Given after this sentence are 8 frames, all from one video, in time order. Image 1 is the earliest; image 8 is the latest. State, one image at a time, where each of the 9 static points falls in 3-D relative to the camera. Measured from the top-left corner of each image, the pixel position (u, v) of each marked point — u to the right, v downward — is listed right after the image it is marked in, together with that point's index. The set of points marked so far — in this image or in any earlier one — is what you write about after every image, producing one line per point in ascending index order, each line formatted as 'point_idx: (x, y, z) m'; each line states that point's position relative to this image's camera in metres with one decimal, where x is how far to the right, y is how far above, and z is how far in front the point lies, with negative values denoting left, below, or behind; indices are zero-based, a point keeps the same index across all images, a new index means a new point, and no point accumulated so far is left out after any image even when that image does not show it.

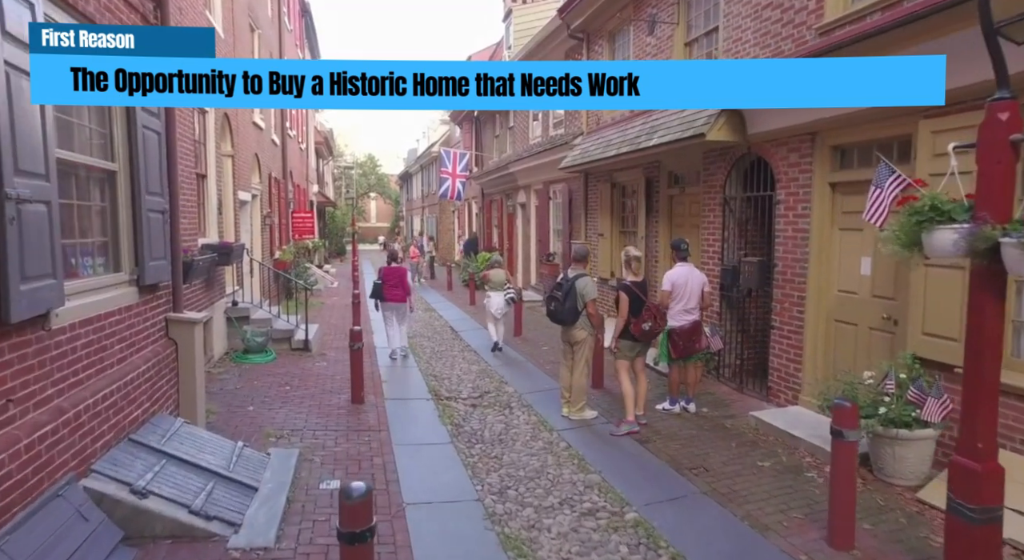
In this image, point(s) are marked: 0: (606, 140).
0: (+1.6, +2.3, +10.4) m
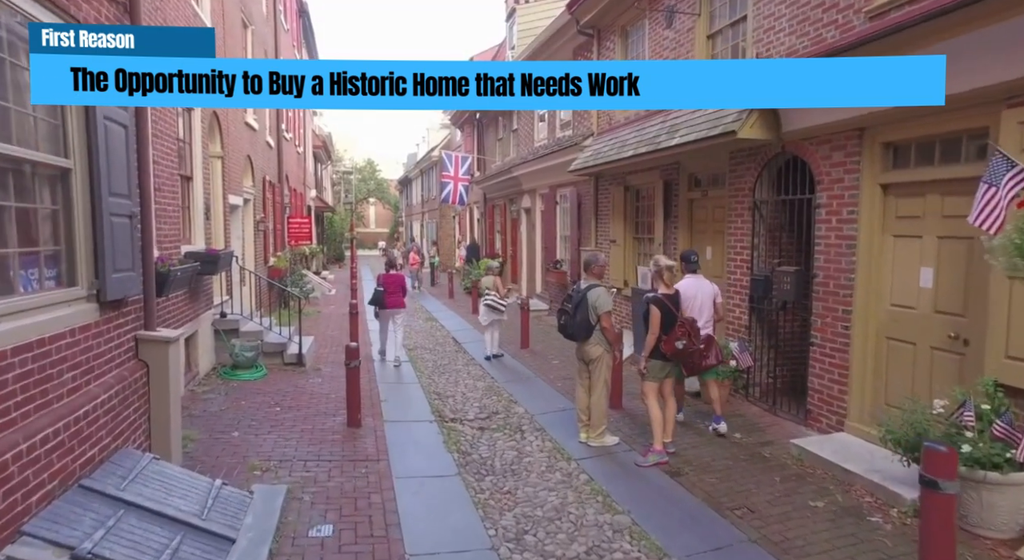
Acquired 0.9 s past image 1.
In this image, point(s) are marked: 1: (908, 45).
0: (+1.7, +2.1, +9.8) m
1: (+2.9, +1.7, +4.7) m
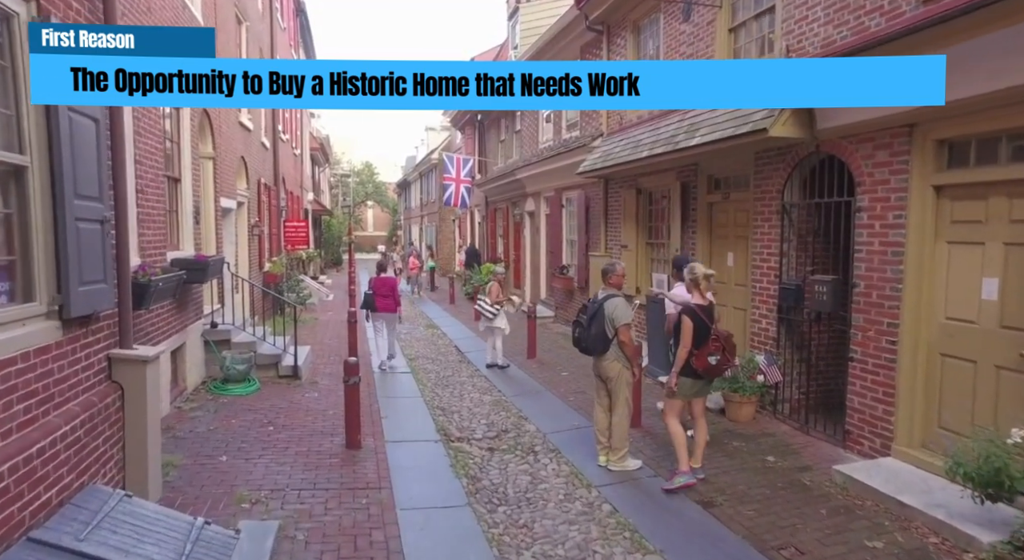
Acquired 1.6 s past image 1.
0: (+1.8, +2.0, +9.3) m
1: (+3.0, +1.7, +4.2) m
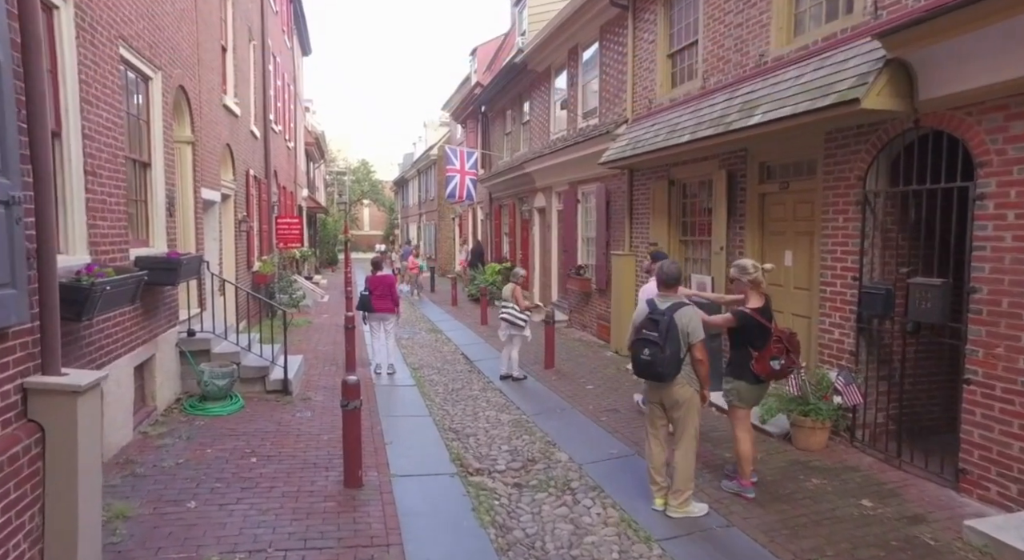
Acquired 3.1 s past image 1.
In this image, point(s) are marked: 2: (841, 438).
0: (+2.0, +2.0, +8.3) m
1: (+3.3, +1.6, +3.2) m
2: (+2.9, -1.4, +5.6) m
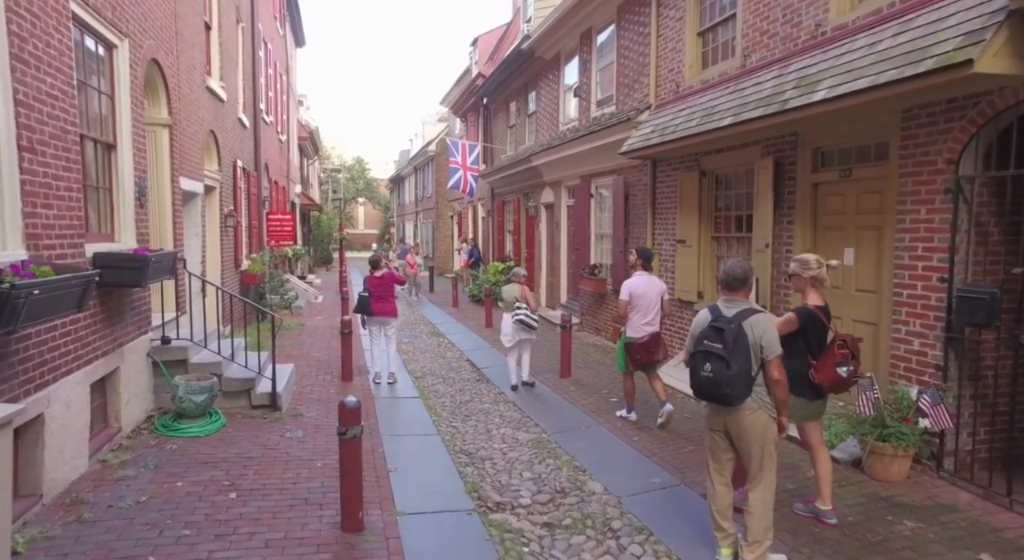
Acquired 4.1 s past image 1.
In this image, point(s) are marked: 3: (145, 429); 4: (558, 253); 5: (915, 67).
0: (+2.2, +2.0, +7.4) m
1: (+3.5, +1.6, +2.4) m
2: (+3.1, -1.4, +4.8) m
3: (-3.2, -1.3, +5.7) m
4: (+1.0, +0.6, +13.7) m
5: (+2.7, +1.4, +4.2) m
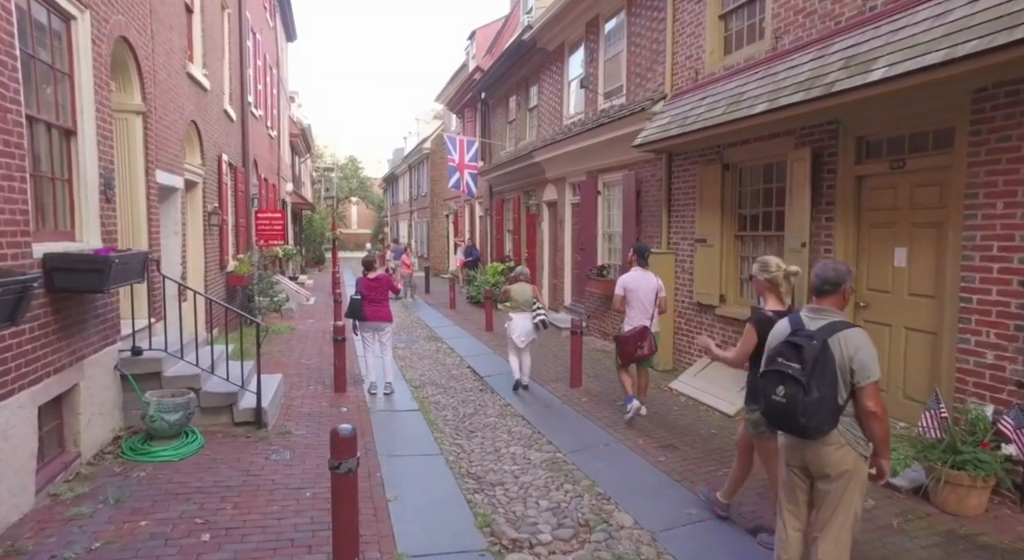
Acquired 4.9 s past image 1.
0: (+2.3, +2.0, +6.8) m
1: (+3.7, +1.6, +1.8) m
2: (+3.2, -1.4, +4.2) m
3: (-3.1, -1.3, +5.0) m
4: (+1.0, +0.6, +13.1) m
5: (+2.8, +1.4, +3.6) m
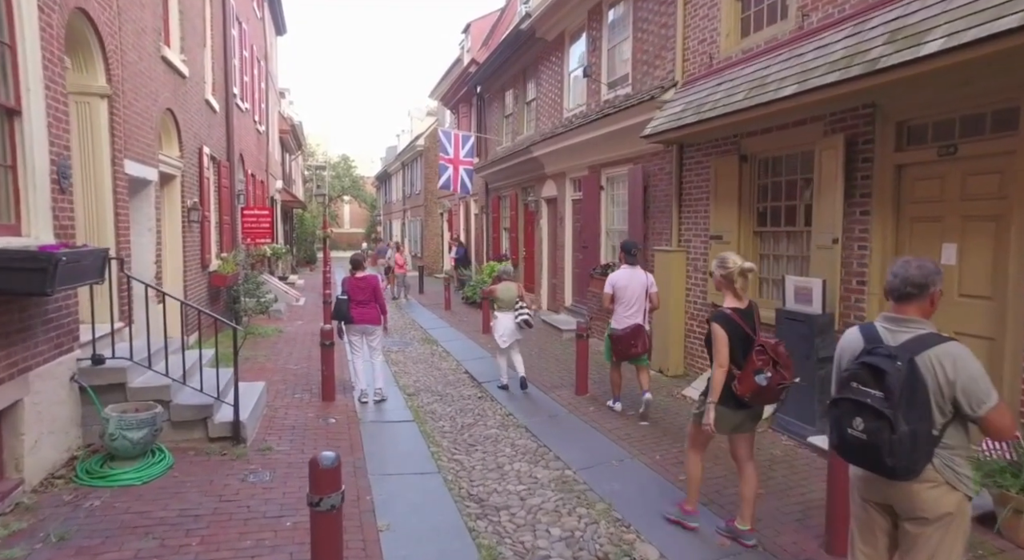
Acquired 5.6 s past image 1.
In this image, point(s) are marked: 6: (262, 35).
0: (+2.3, +2.0, +6.3) m
1: (+3.8, +1.6, +1.3) m
2: (+3.2, -1.4, +3.6) m
3: (-3.1, -1.3, +4.4) m
4: (+1.0, +0.6, +12.5) m
5: (+2.9, +1.4, +3.1) m
6: (-7.1, +7.0, +18.3) m
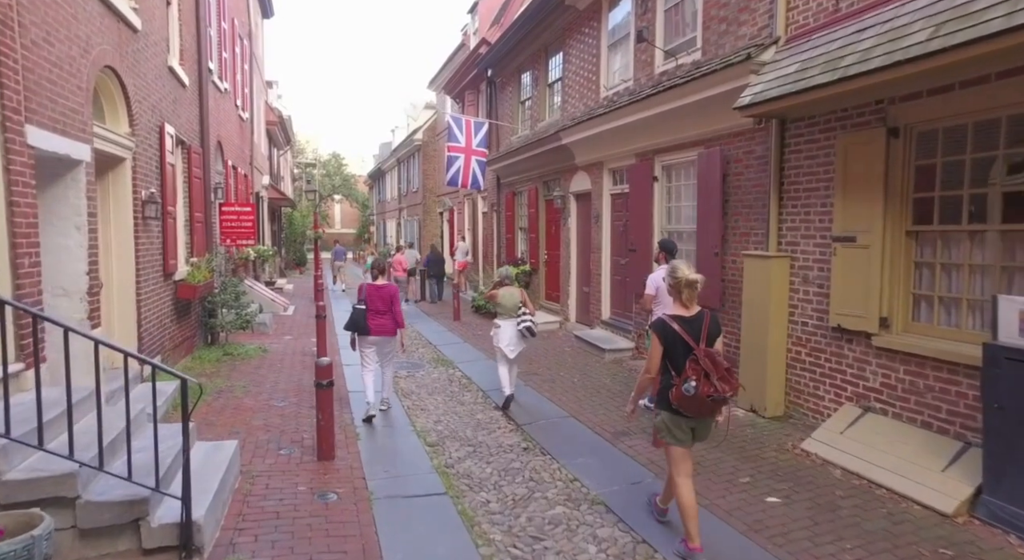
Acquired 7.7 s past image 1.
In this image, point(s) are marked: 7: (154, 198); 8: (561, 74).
0: (+2.9, +1.8, +4.4) m
1: (+4.4, +1.5, -0.6) m
2: (+3.8, -1.5, +1.8) m
3: (-2.5, -1.5, +2.5) m
4: (+1.4, +0.4, +10.6) m
5: (+3.5, +1.3, +1.2) m
6: (-6.7, +6.8, +16.3) m
7: (-4.1, +0.9, +7.3) m
8: (+0.9, +3.9, +12.2) m
